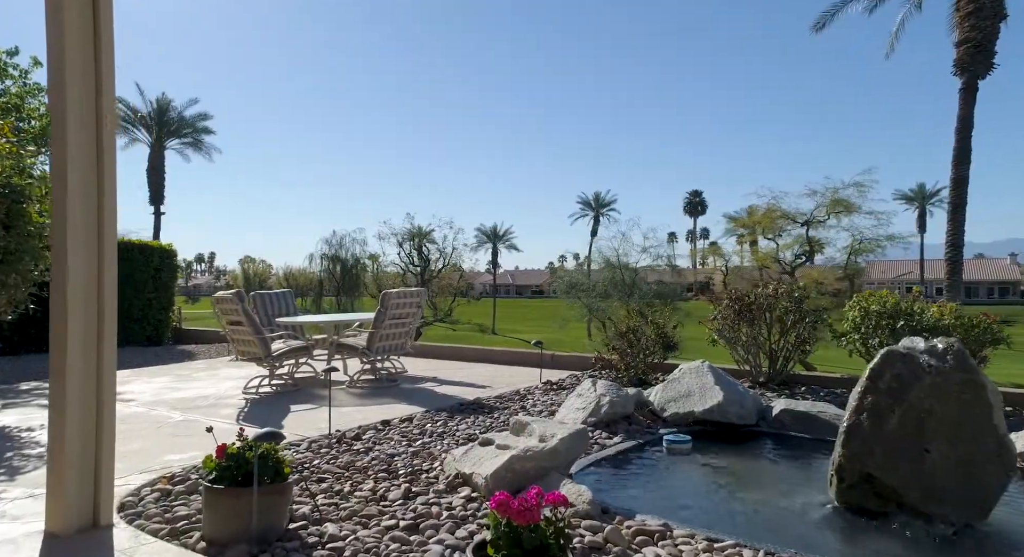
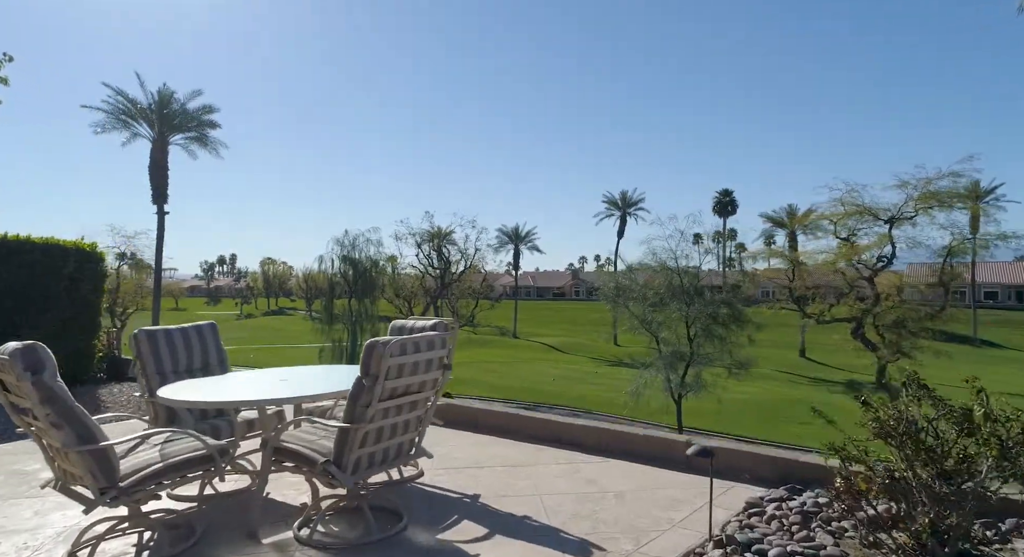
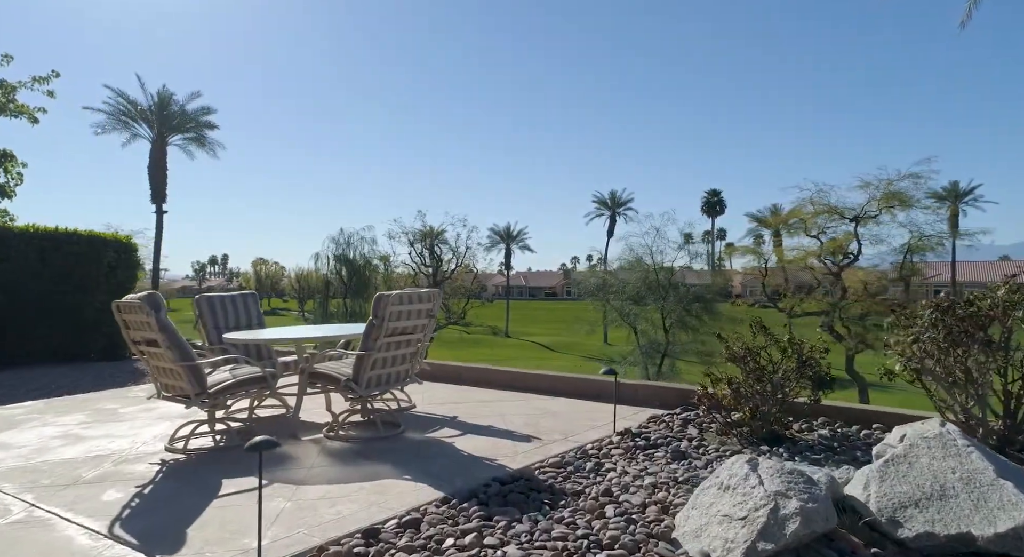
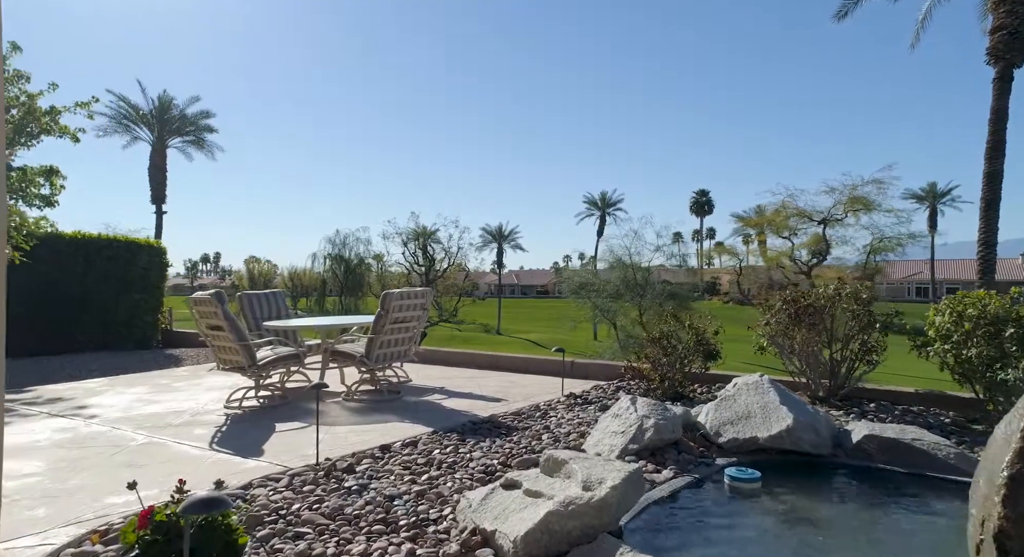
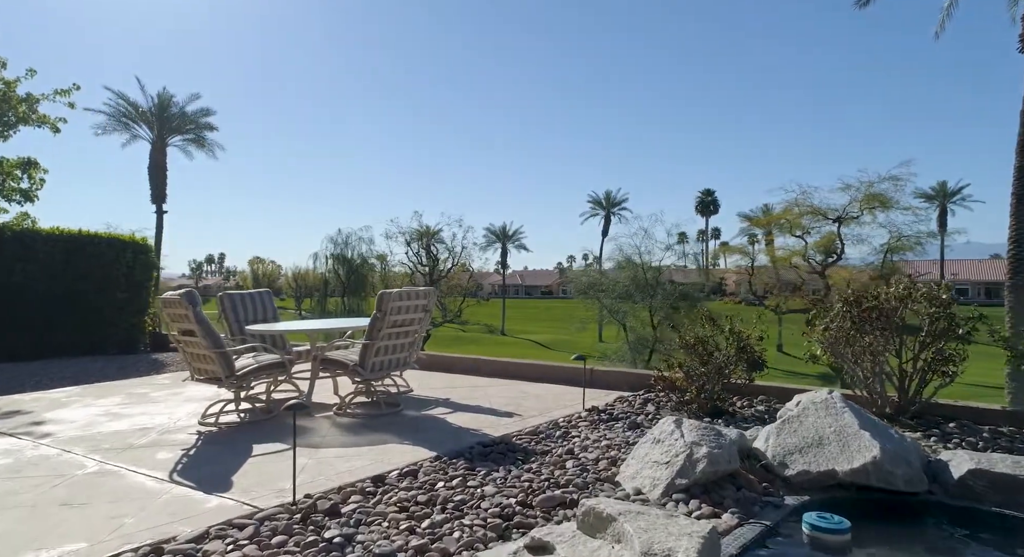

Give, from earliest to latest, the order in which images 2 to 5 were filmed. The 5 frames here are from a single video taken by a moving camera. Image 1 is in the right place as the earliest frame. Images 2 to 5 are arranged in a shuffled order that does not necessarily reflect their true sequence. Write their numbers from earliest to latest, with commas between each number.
4, 5, 3, 2
